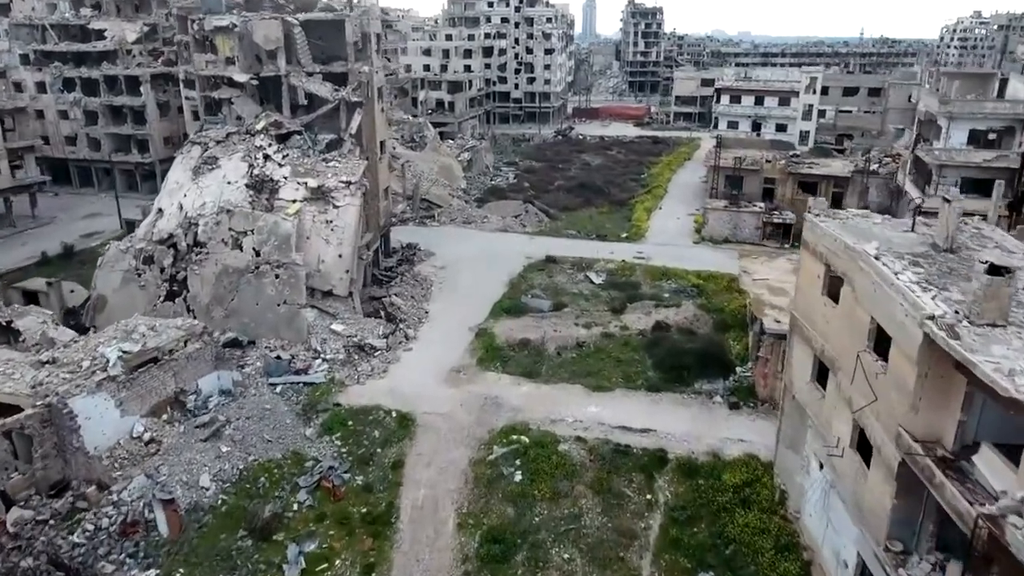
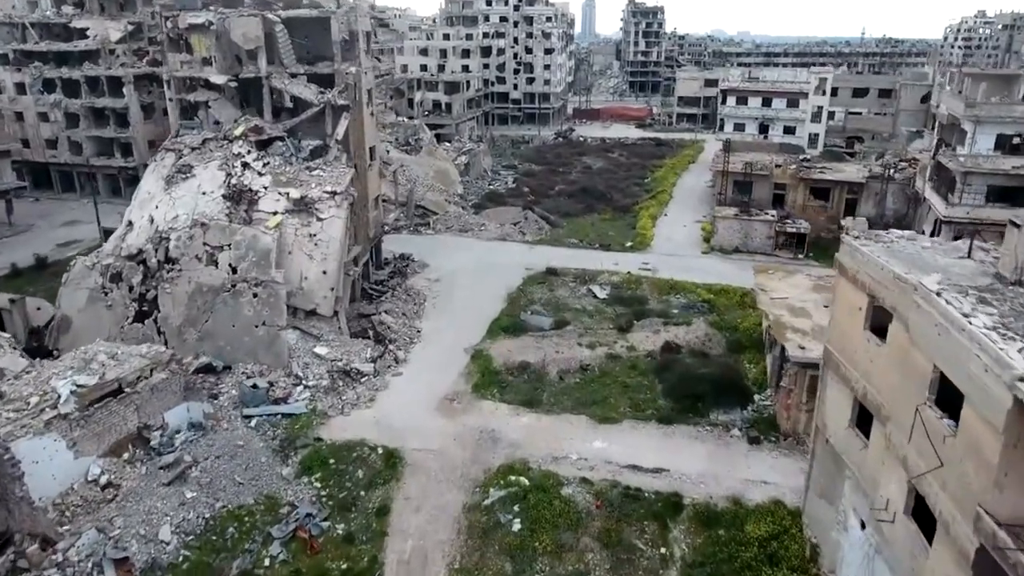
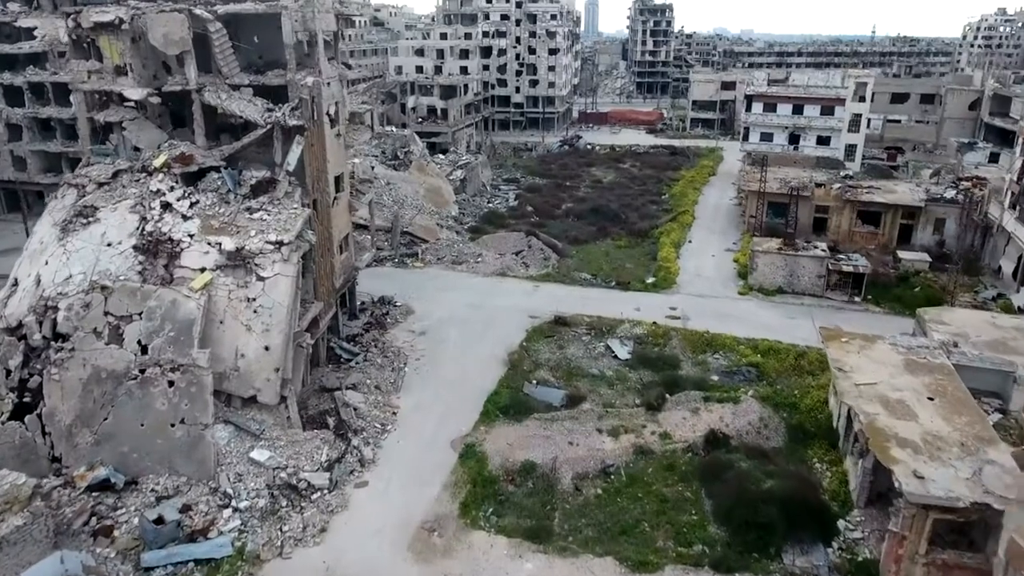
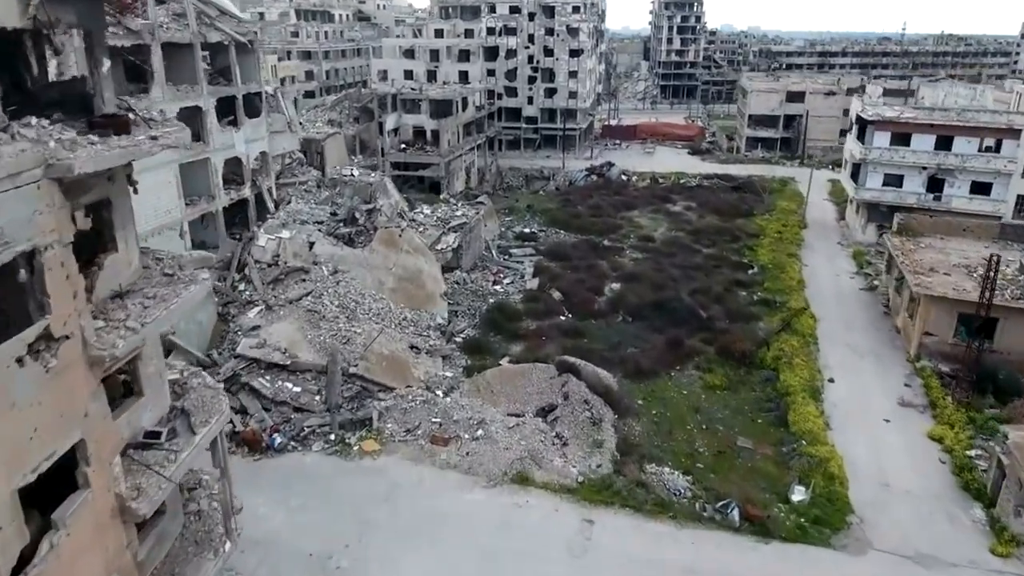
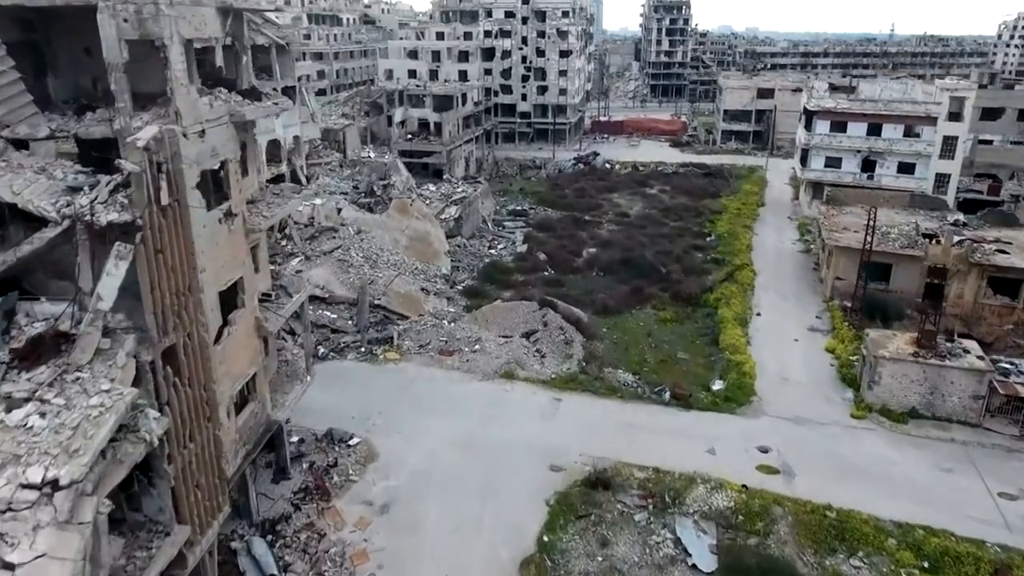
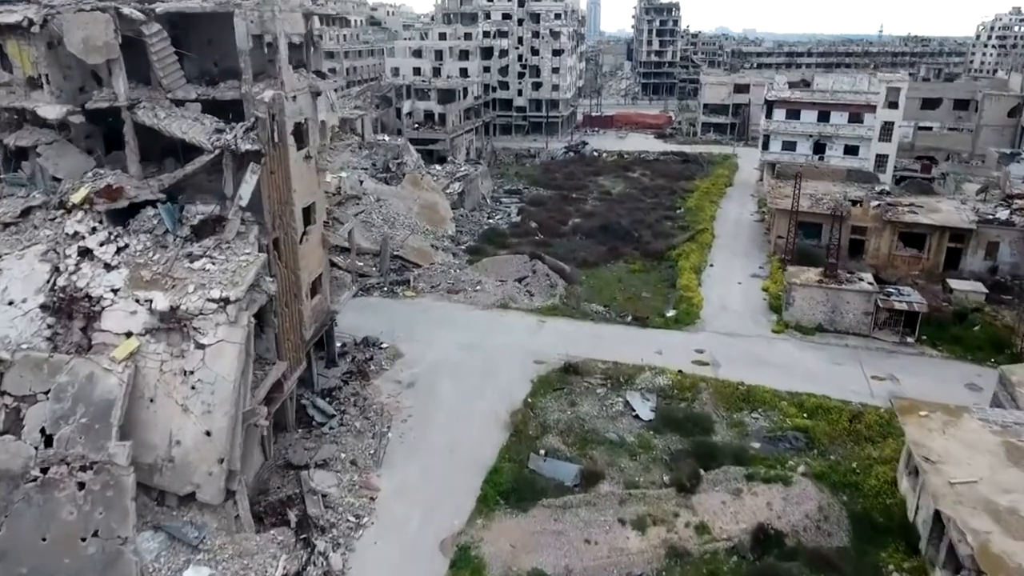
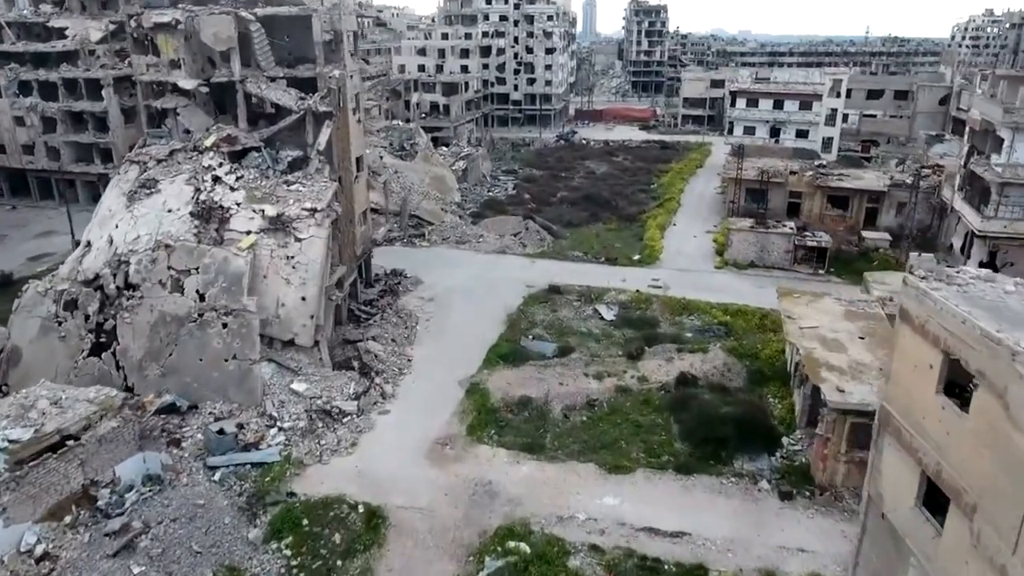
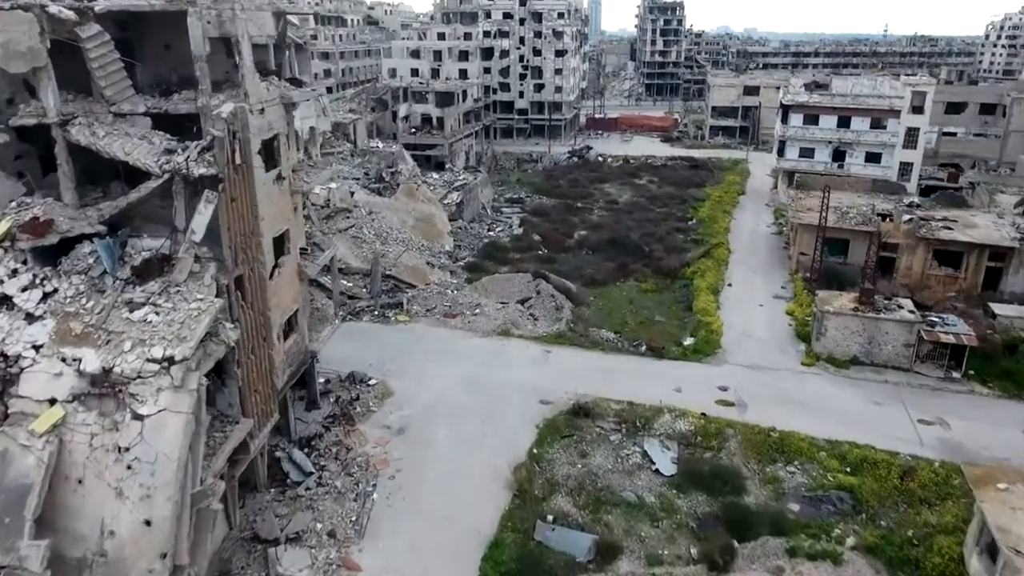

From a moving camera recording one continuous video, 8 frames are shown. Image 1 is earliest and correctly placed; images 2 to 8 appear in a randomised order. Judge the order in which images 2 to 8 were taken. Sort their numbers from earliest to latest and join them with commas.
2, 7, 3, 6, 8, 5, 4
